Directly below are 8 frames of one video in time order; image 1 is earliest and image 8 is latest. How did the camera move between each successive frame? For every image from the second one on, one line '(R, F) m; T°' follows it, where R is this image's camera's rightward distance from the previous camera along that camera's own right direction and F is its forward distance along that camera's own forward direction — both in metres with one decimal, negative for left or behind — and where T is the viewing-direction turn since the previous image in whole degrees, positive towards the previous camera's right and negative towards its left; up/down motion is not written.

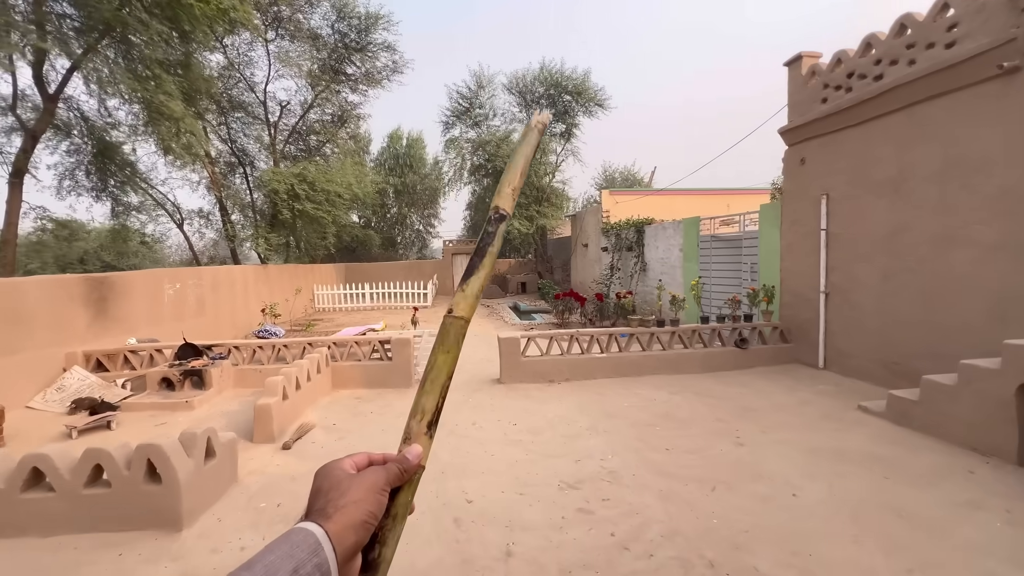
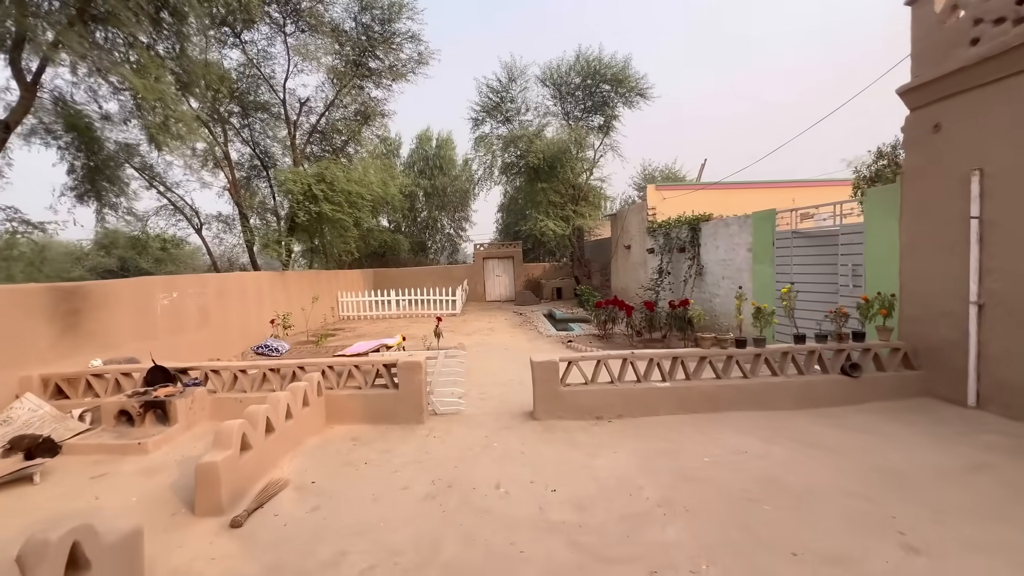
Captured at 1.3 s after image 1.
(0.0, +1.2) m; -4°
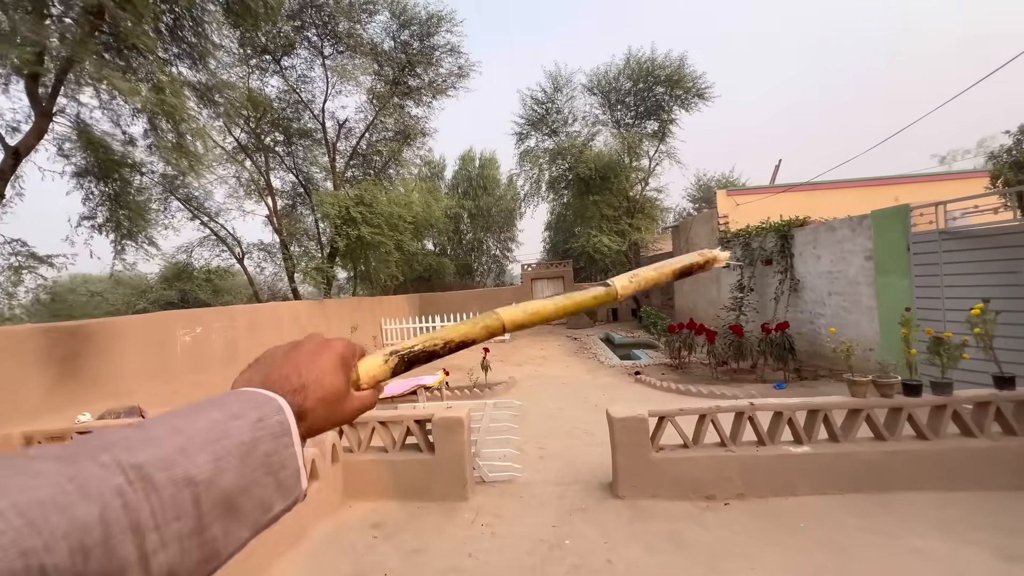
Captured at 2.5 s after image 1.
(-0.2, +1.1) m; -6°
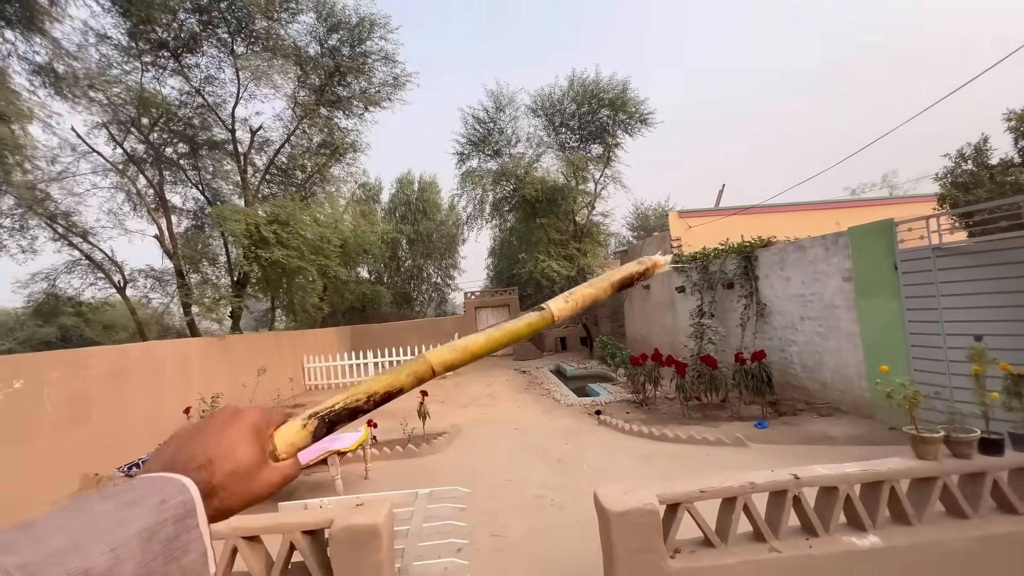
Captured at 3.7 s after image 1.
(0.0, +1.1) m; +7°
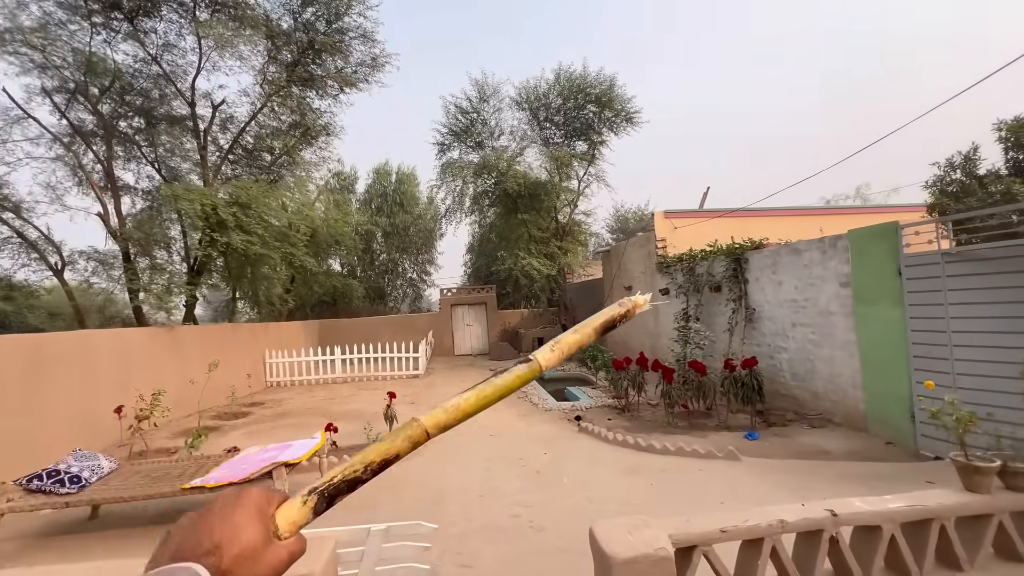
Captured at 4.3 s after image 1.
(0.0, +0.5) m; +3°
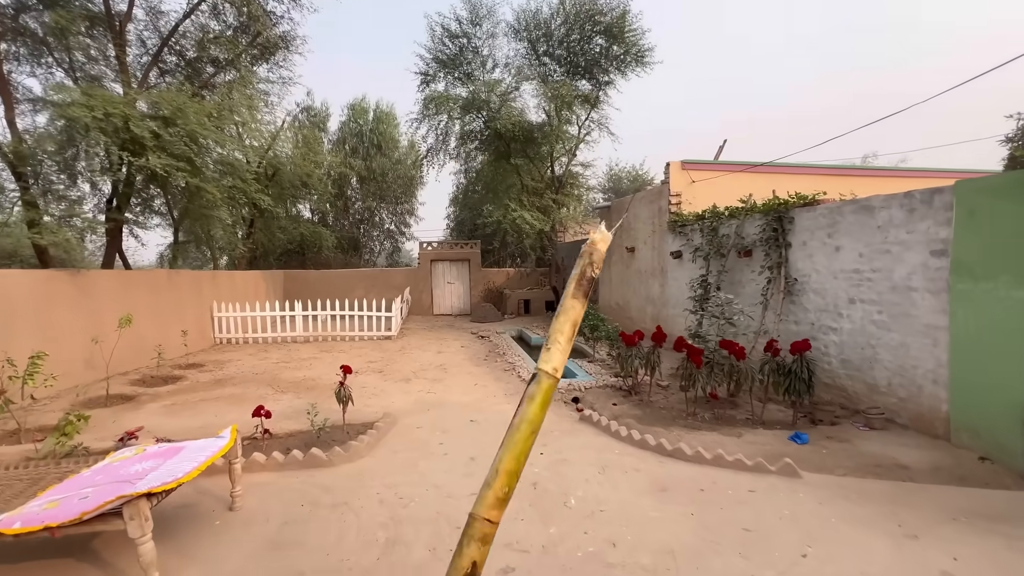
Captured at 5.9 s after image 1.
(-0.1, +1.4) m; +2°
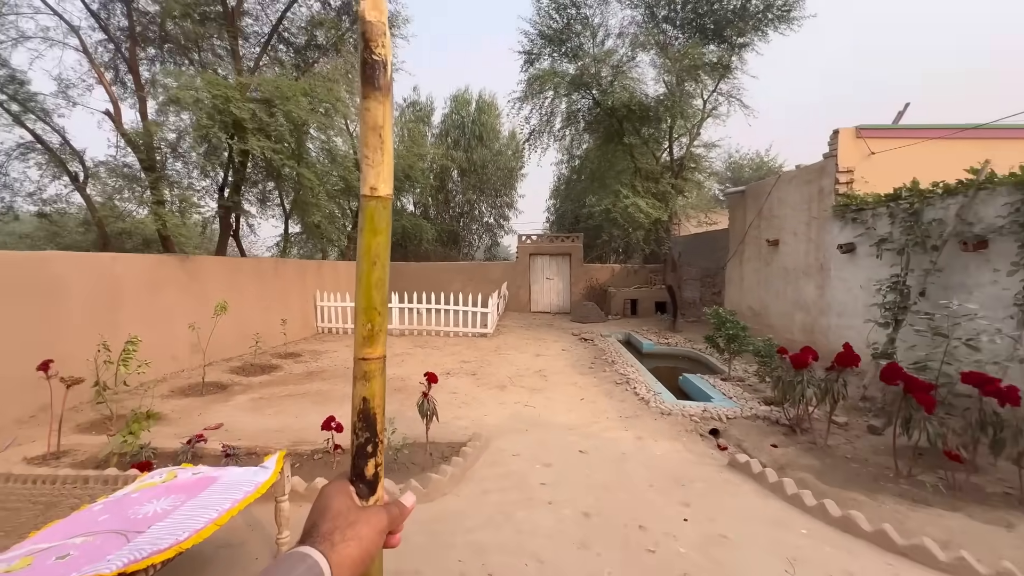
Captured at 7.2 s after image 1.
(-0.3, +1.1) m; -12°
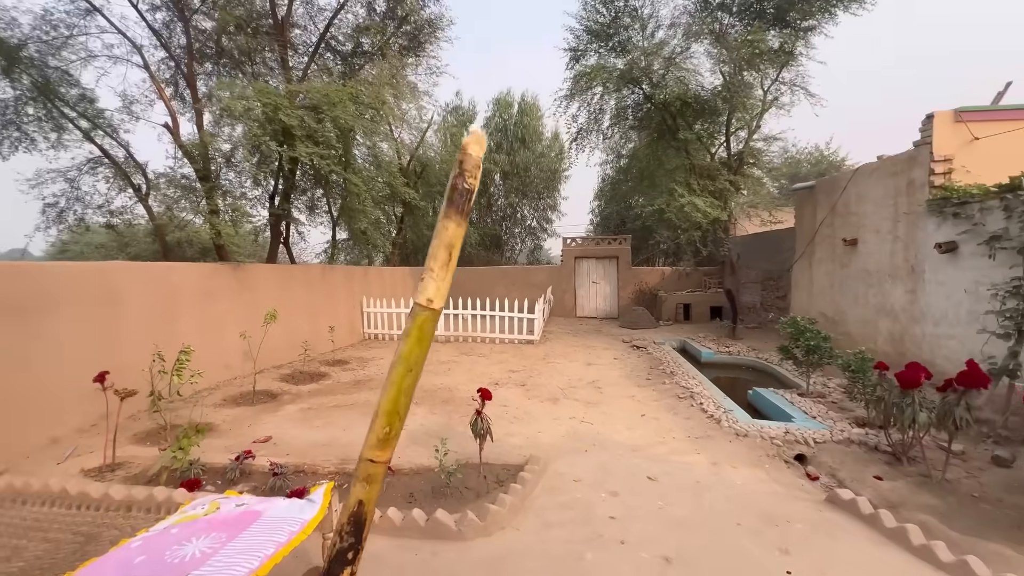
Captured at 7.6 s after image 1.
(-0.2, +0.3) m; -5°
